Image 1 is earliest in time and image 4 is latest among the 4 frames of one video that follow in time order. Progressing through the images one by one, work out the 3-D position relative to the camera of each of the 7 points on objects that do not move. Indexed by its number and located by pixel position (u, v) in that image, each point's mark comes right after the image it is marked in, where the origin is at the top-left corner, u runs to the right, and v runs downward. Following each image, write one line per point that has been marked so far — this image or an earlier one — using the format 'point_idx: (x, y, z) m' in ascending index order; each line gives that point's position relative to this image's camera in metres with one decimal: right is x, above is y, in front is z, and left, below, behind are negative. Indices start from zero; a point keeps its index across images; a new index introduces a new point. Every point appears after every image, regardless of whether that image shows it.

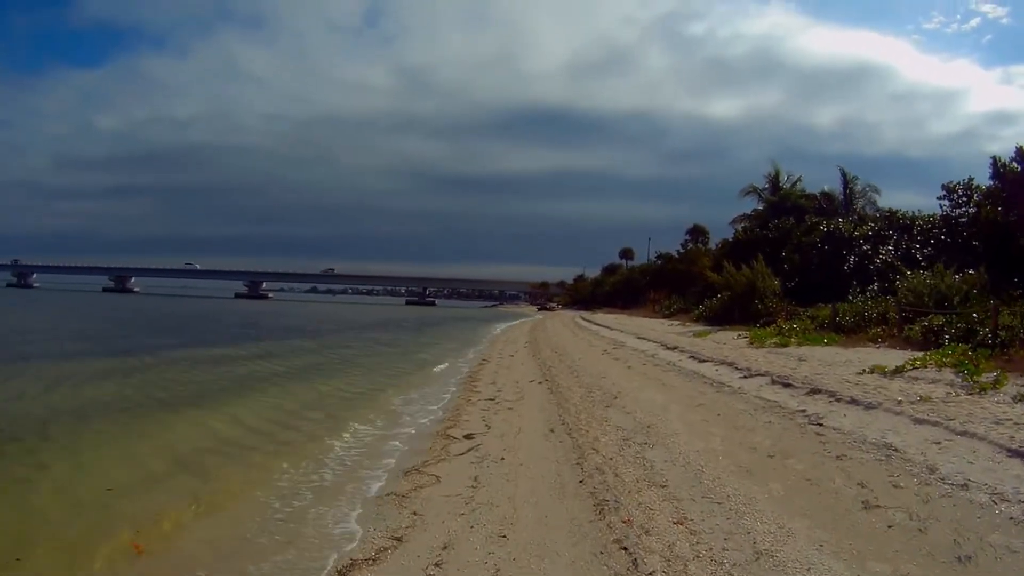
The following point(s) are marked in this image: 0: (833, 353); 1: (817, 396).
0: (+8.2, -1.7, +18.1) m
1: (+5.5, -2.0, +12.6) m
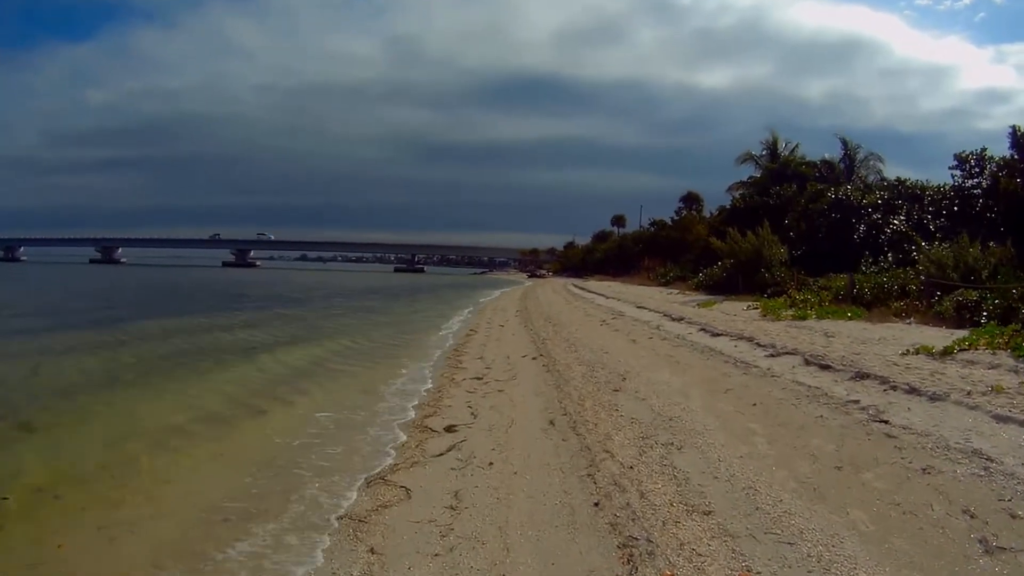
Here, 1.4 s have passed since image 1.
0: (+8.0, -0.9, +16.1) m
1: (+5.3, -1.4, +10.6) m
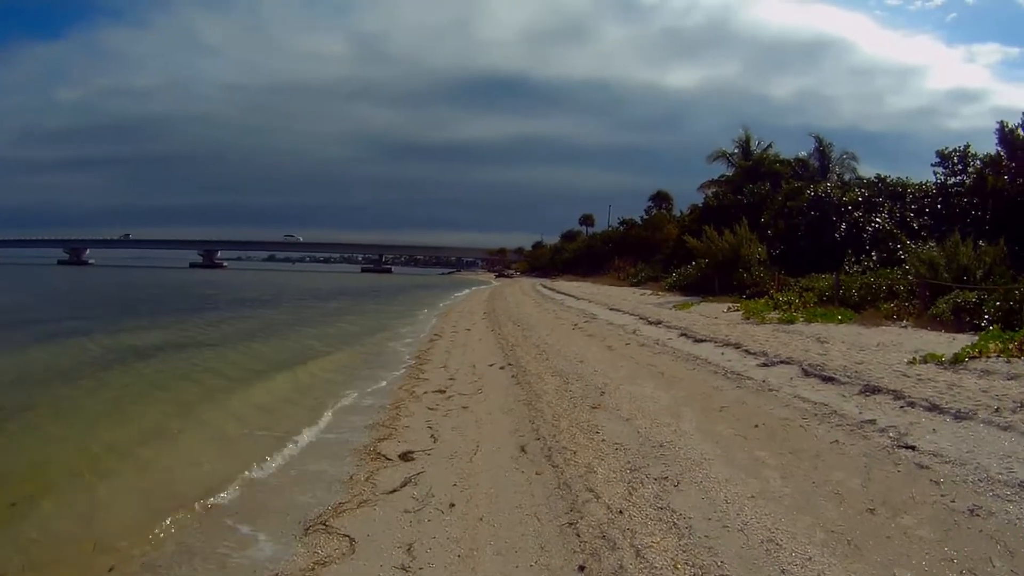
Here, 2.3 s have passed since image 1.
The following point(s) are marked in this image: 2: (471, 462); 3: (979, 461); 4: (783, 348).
0: (+7.3, -1.0, +15.0) m
1: (+4.9, -1.5, +9.5) m
2: (-0.5, -2.0, +8.1) m
3: (+4.7, -1.7, +7.2) m
4: (+5.2, -1.2, +13.5) m
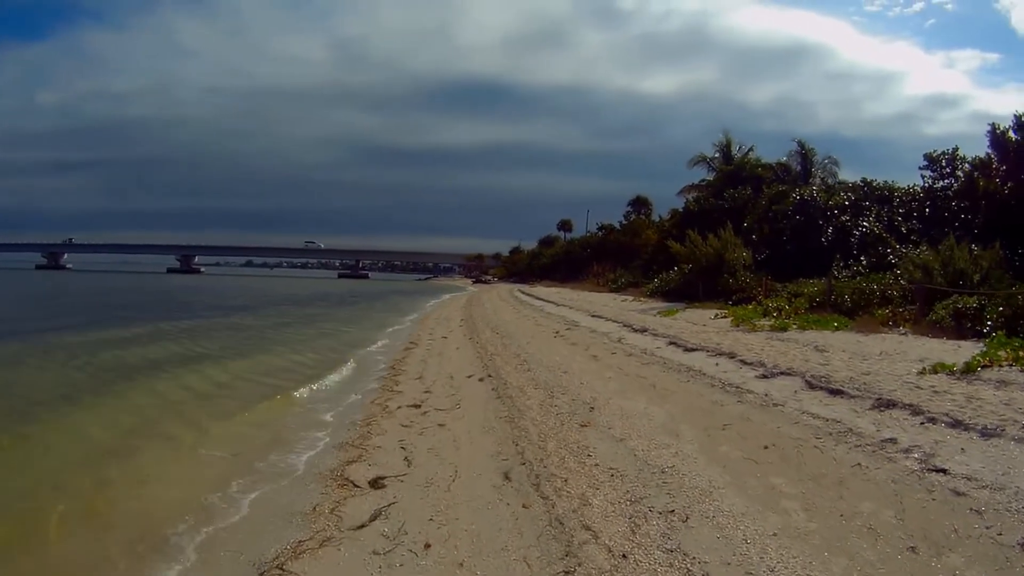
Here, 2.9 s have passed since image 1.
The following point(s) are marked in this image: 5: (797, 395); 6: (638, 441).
0: (+6.9, -1.1, +14.3) m
1: (+4.7, -1.6, +8.7) m
2: (-0.6, -2.1, +7.2) m
3: (+4.6, -1.8, +6.4) m
4: (+4.8, -1.3, +12.7) m
5: (+4.0, -1.5, +9.9) m
6: (+1.5, -1.8, +8.1) m
